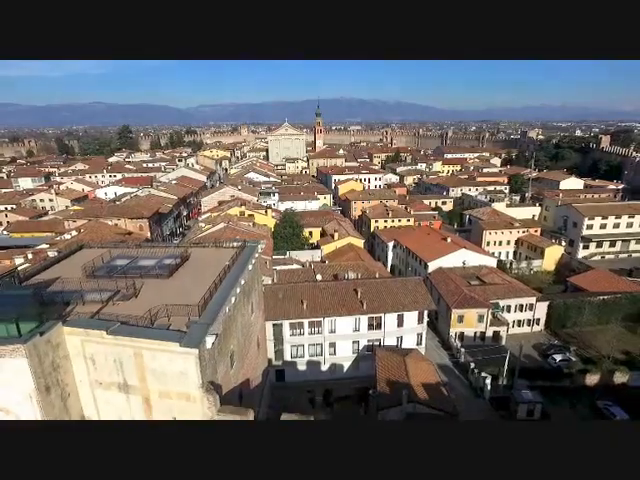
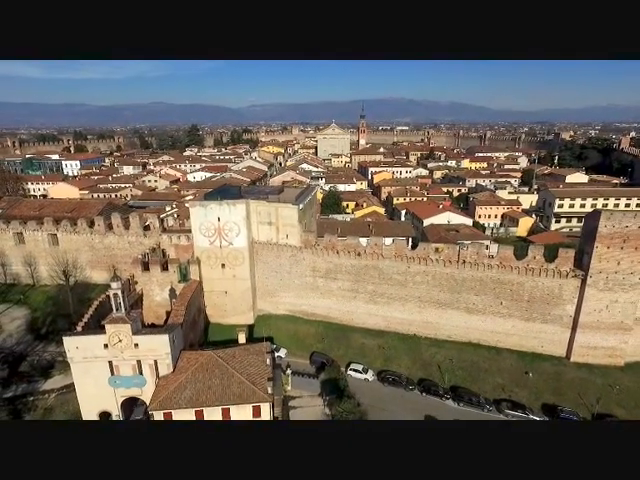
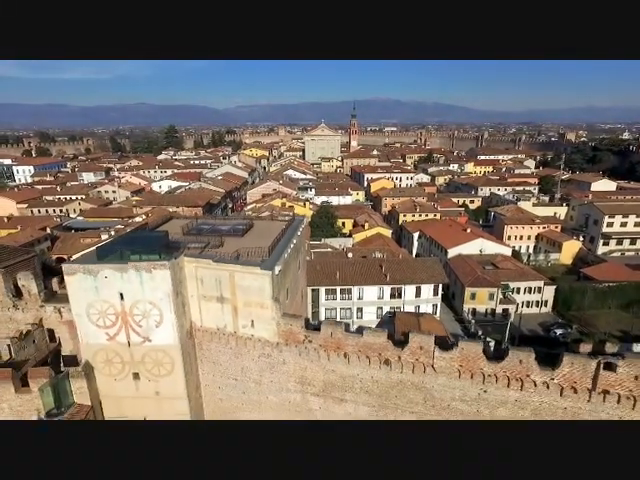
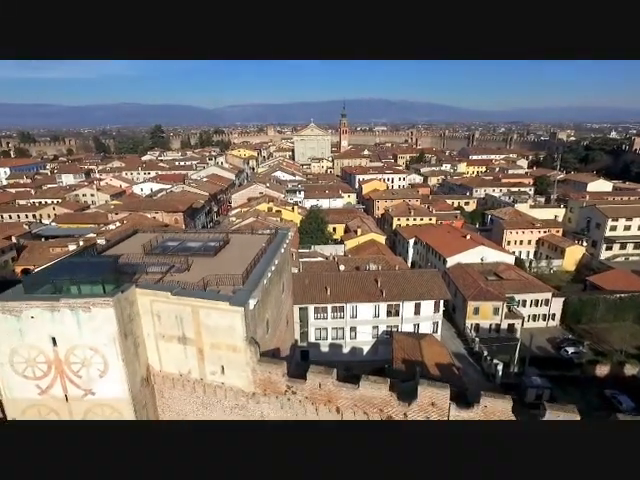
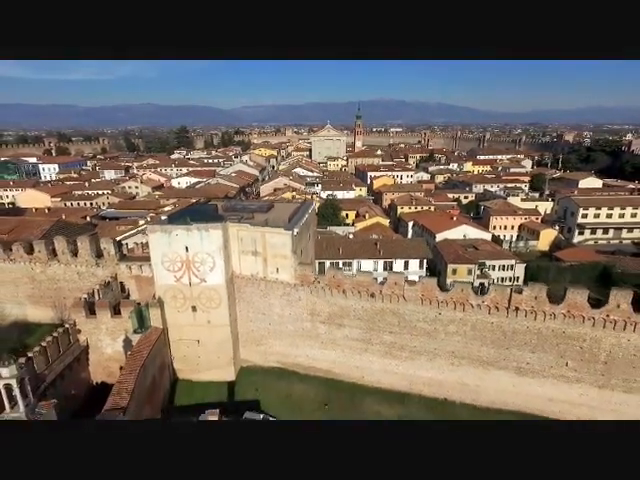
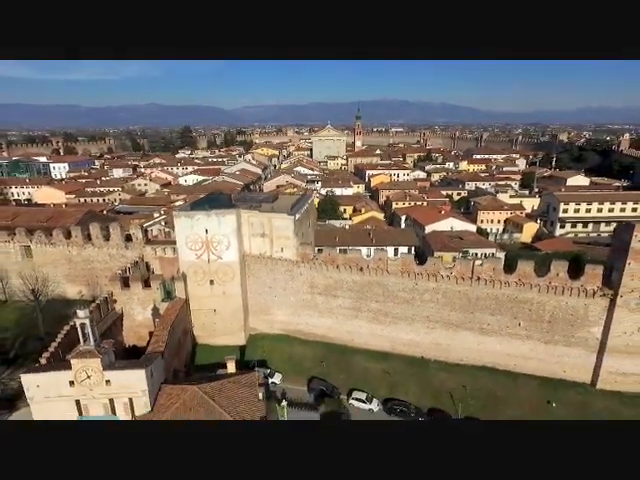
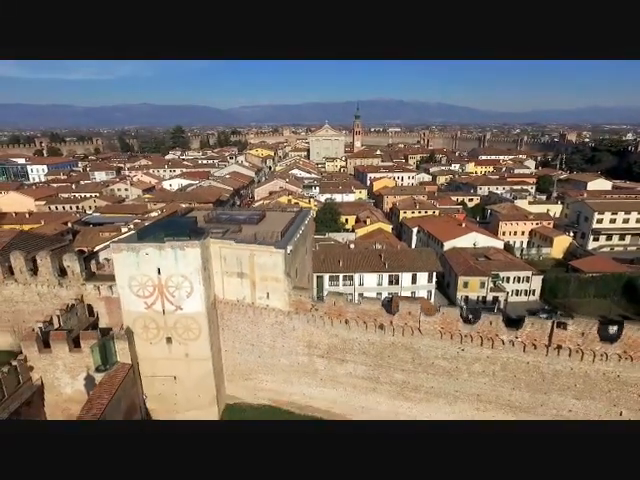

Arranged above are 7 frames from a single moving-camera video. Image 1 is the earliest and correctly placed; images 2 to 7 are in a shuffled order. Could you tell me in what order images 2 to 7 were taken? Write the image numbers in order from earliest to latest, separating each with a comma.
4, 3, 7, 5, 6, 2
